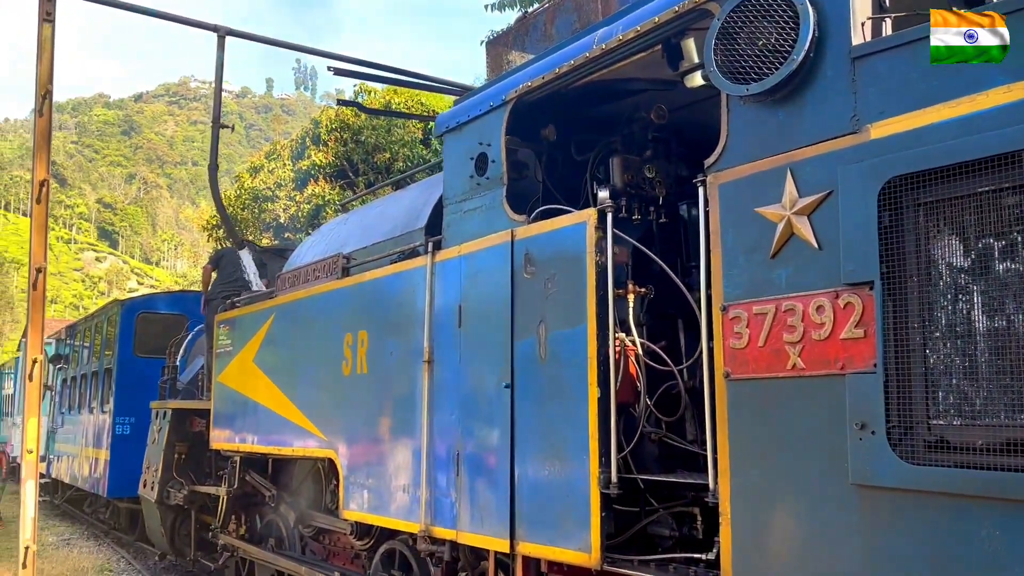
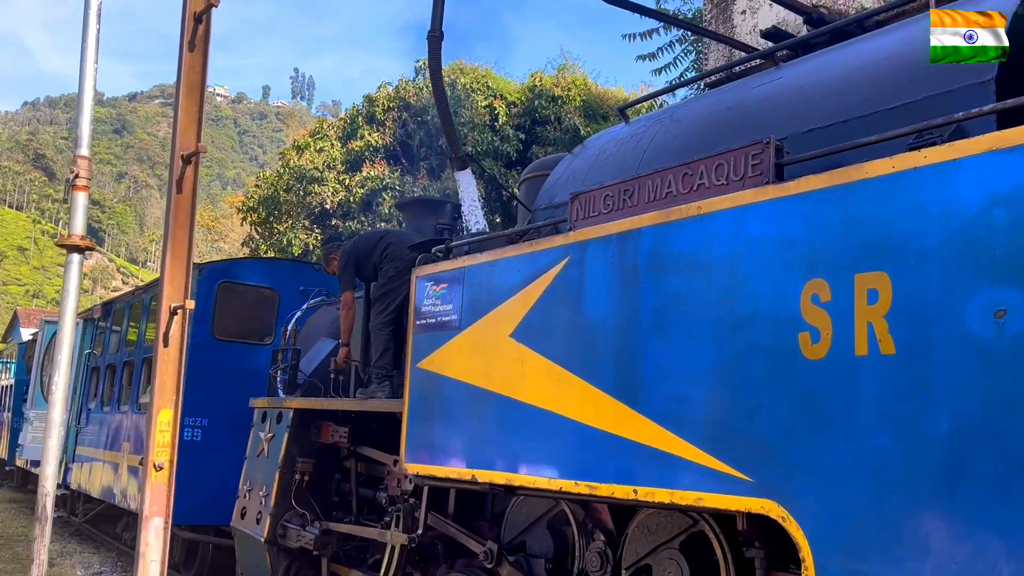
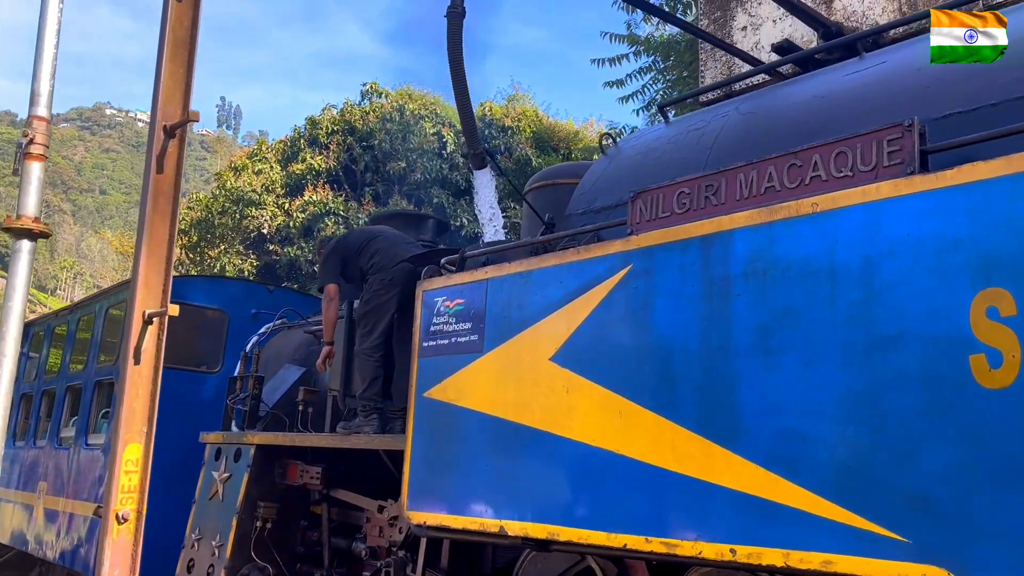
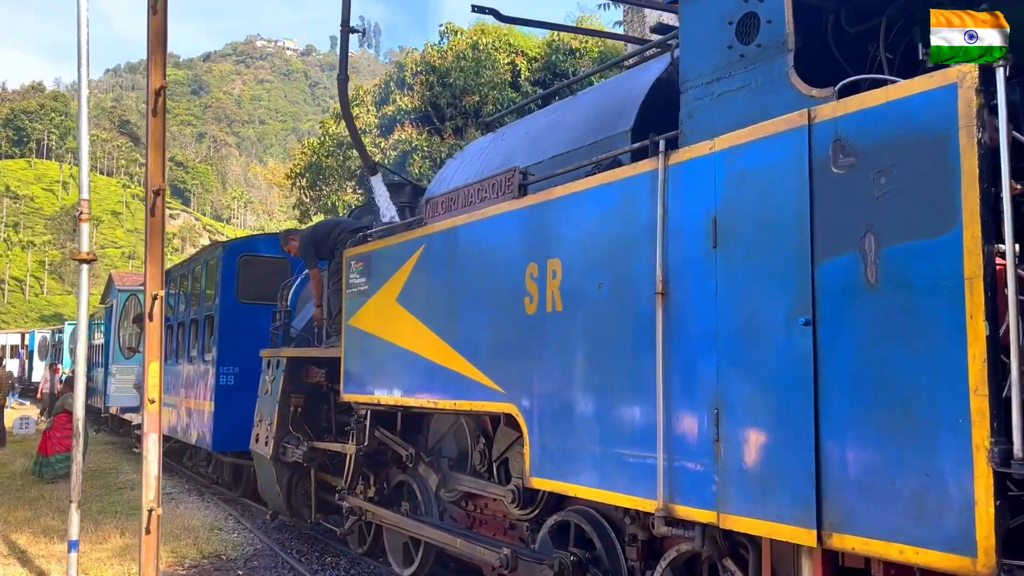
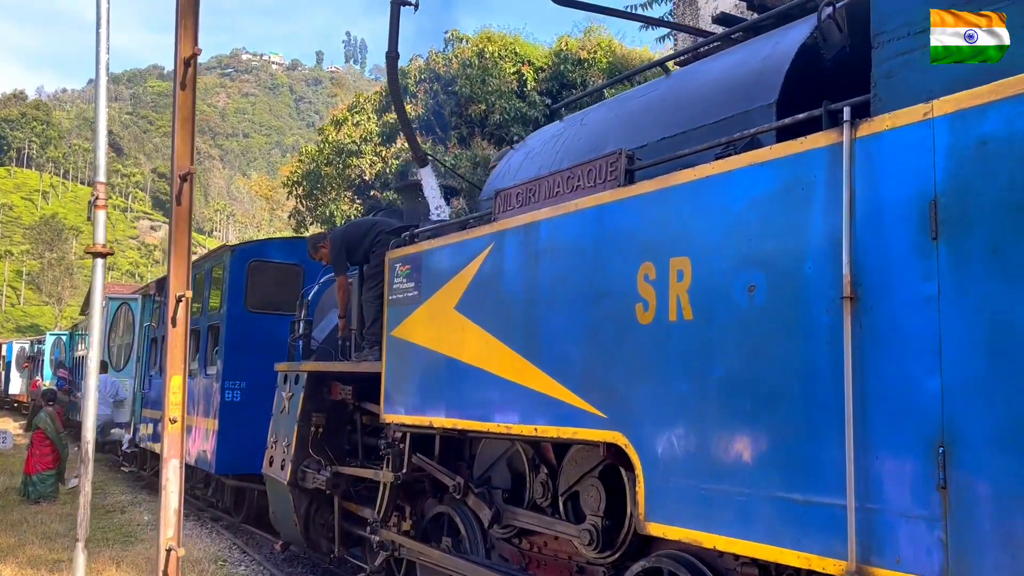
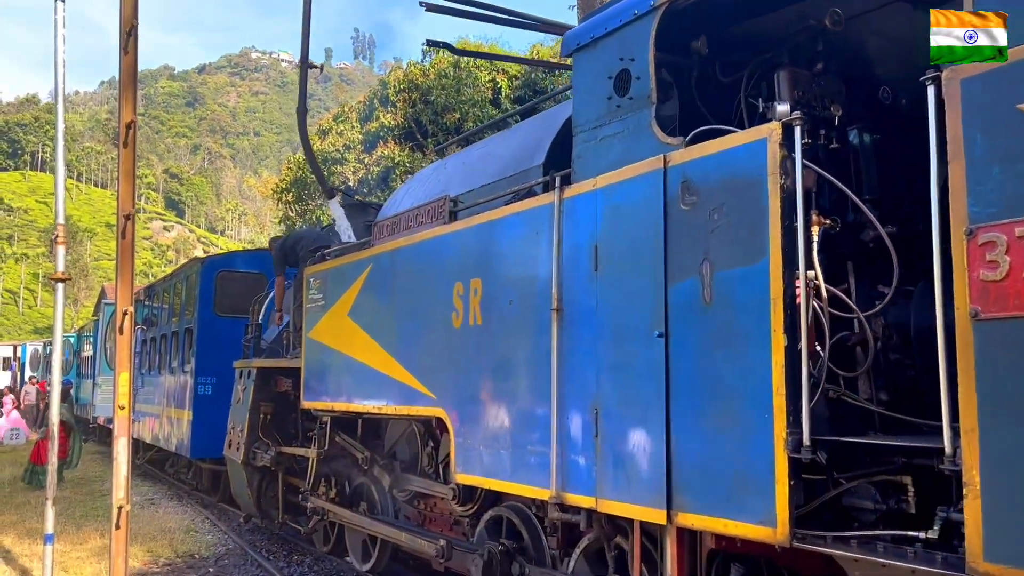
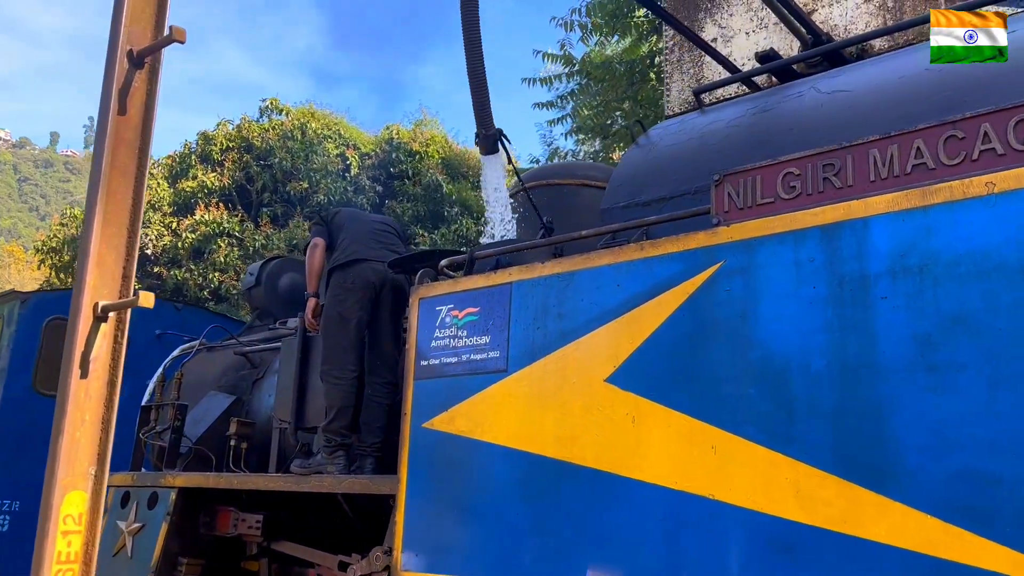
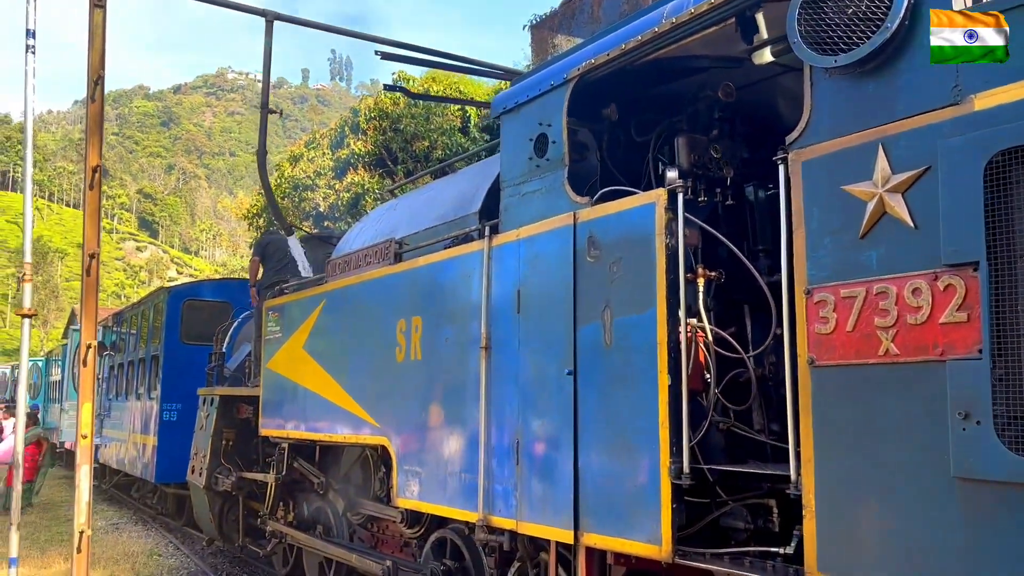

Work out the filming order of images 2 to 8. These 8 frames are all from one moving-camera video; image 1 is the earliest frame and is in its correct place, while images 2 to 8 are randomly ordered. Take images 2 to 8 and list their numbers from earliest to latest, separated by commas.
8, 6, 4, 5, 2, 3, 7
